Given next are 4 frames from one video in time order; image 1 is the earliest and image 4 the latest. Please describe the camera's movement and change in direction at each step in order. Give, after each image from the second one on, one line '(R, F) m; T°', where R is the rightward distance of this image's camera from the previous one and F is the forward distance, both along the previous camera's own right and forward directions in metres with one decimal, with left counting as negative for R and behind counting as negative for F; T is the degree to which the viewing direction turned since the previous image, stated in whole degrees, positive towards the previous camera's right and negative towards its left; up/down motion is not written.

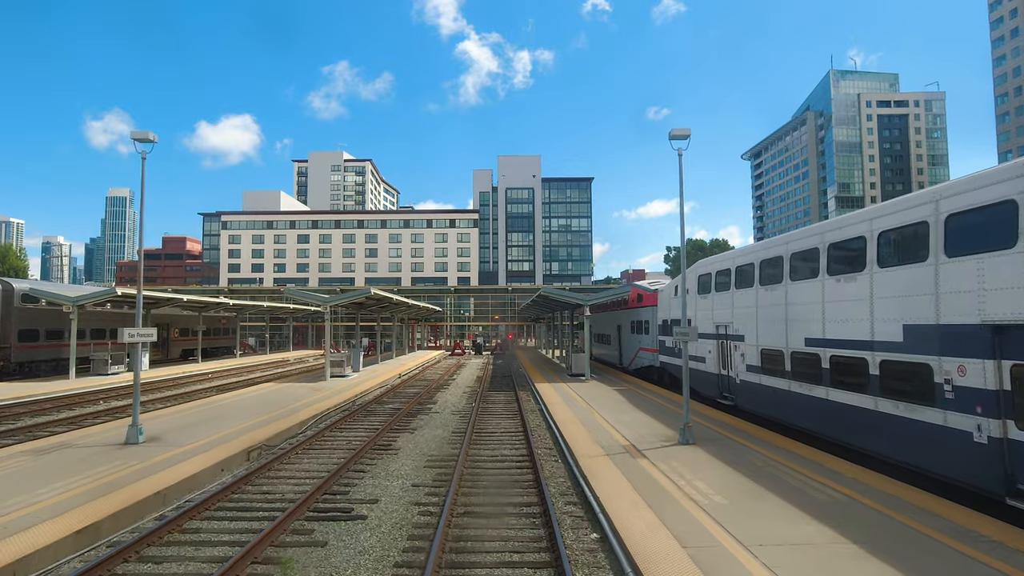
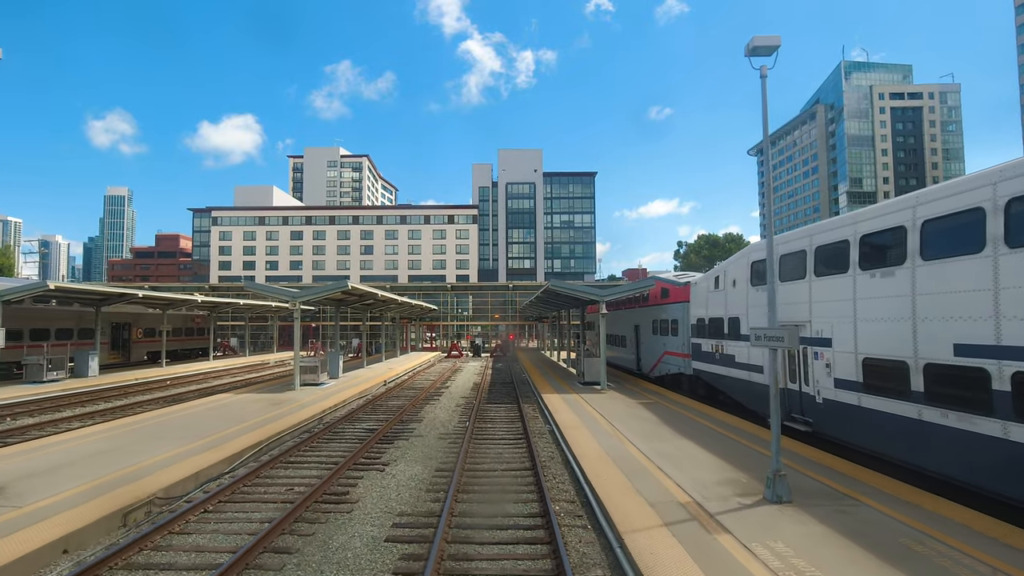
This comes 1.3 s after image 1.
(-0.1, +3.0) m; 0°
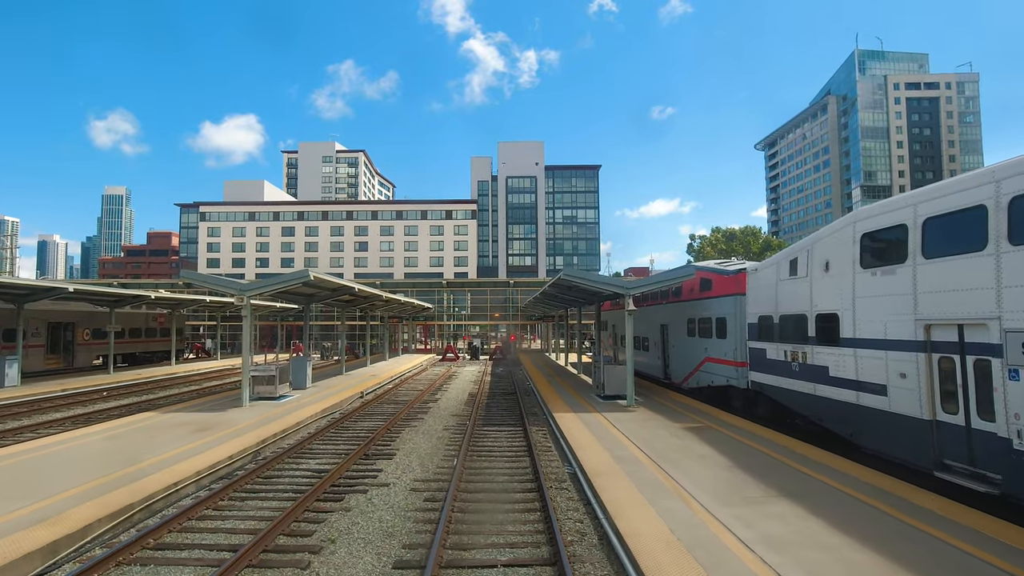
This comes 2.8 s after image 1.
(-0.1, +3.5) m; 0°
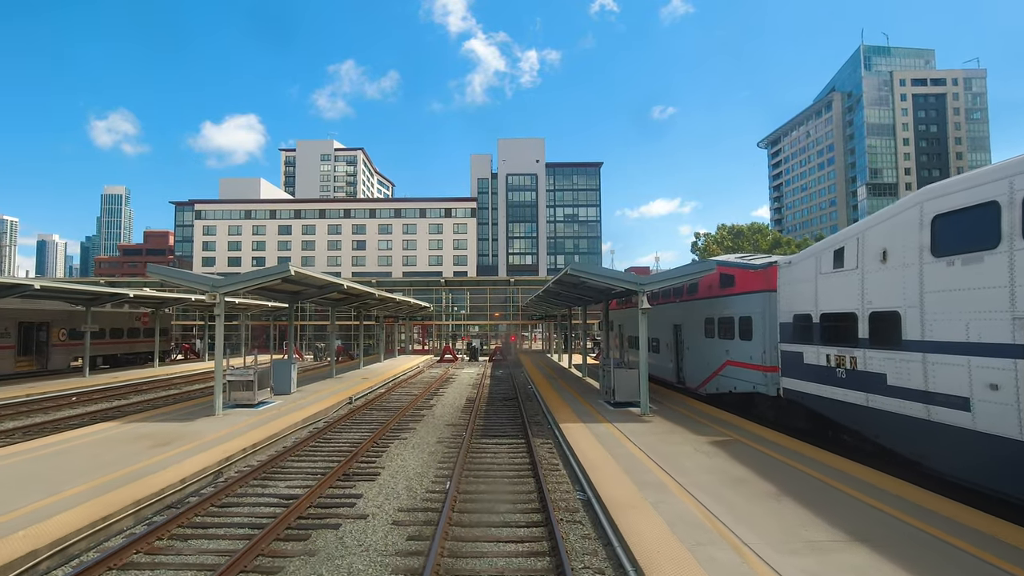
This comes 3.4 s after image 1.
(0.0, +1.3) m; 0°
